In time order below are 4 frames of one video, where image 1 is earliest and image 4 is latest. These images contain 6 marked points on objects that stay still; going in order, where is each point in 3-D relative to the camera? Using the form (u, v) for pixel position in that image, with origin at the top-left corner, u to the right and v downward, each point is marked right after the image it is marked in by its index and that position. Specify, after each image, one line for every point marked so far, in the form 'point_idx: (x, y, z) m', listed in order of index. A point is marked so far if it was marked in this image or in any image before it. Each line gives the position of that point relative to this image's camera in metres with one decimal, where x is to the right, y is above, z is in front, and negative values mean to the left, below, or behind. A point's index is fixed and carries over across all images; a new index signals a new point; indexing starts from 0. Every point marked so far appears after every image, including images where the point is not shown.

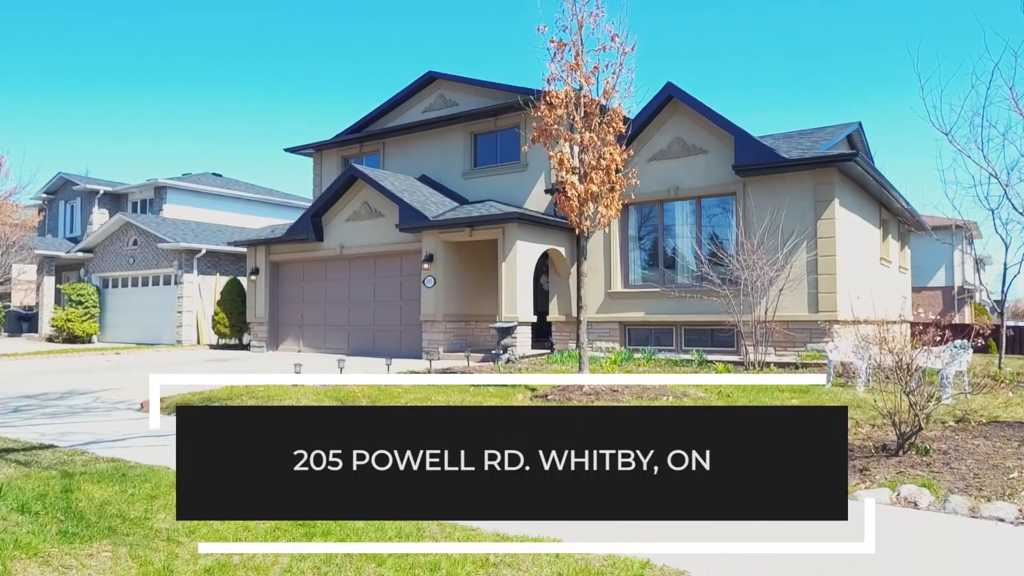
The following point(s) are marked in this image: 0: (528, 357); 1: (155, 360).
0: (+0.3, -1.4, +15.0) m
1: (-8.4, -1.7, +16.9) m
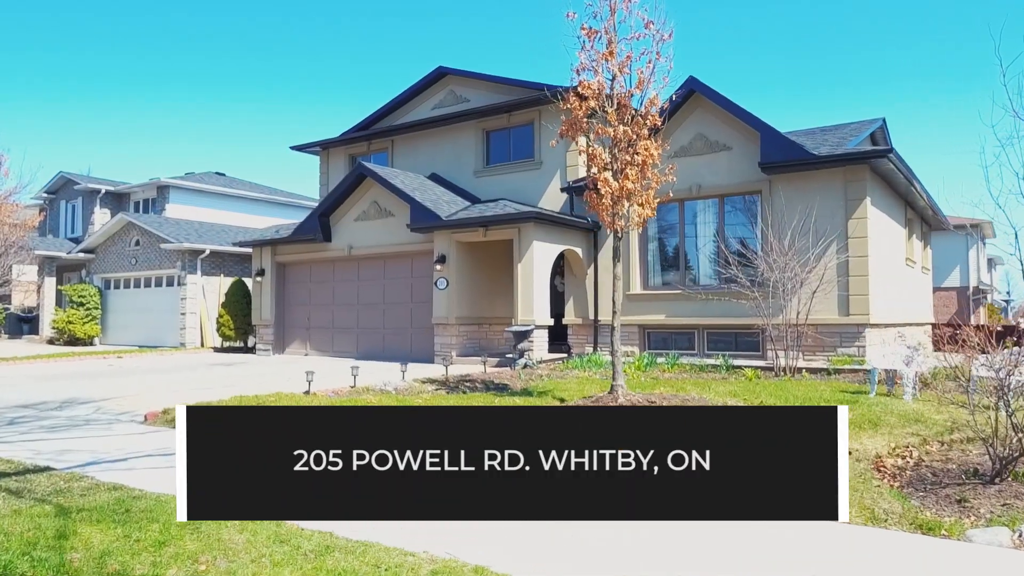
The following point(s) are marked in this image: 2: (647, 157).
0: (+0.7, -1.5, +14.4) m
1: (-8.1, -1.7, +16.4) m
2: (+1.5, +1.5, +8.0) m
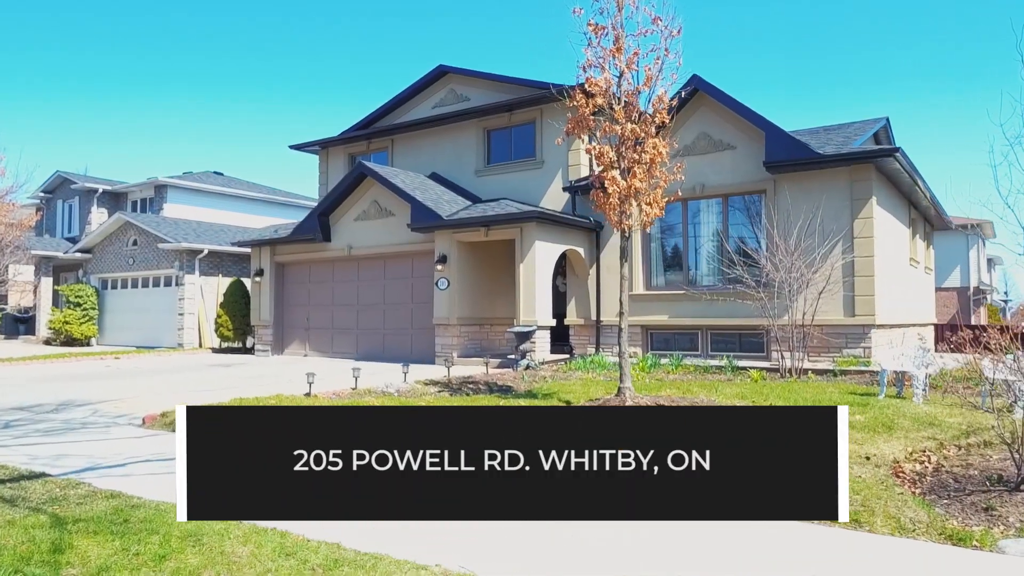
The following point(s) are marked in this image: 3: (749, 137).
0: (+0.7, -1.5, +14.3) m
1: (-8.0, -1.7, +16.2) m
2: (+1.6, +1.5, +7.9) m
3: (+4.5, +2.9, +13.7) m
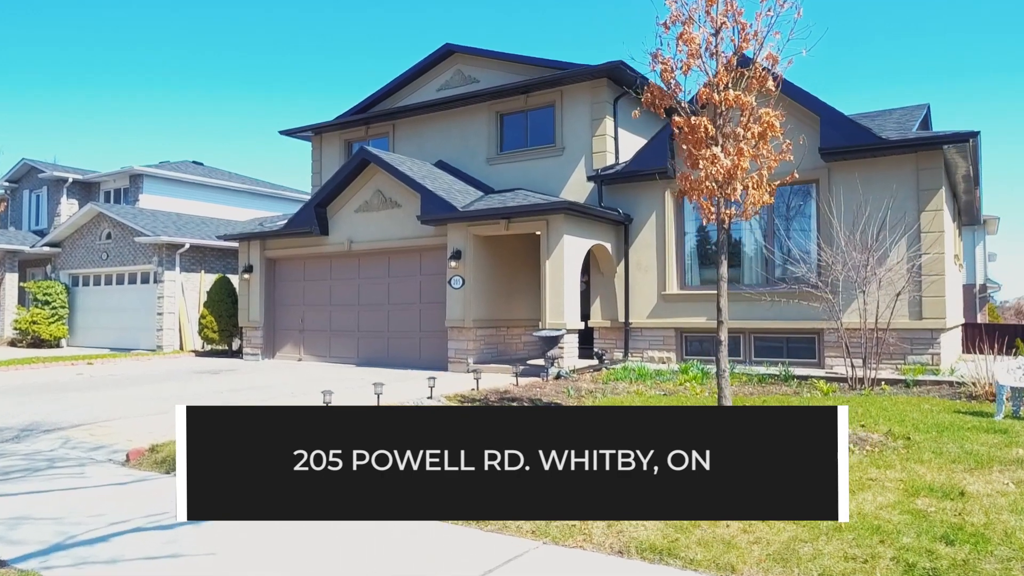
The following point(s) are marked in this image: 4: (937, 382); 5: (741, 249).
0: (+1.2, -1.5, +12.9) m
1: (-7.6, -1.7, +14.5) m
2: (+2.2, +1.4, +6.5) m
3: (+5.0, +2.9, +12.4) m
4: (+6.3, -1.4, +10.6) m
5: (+4.2, +0.7, +12.9) m
